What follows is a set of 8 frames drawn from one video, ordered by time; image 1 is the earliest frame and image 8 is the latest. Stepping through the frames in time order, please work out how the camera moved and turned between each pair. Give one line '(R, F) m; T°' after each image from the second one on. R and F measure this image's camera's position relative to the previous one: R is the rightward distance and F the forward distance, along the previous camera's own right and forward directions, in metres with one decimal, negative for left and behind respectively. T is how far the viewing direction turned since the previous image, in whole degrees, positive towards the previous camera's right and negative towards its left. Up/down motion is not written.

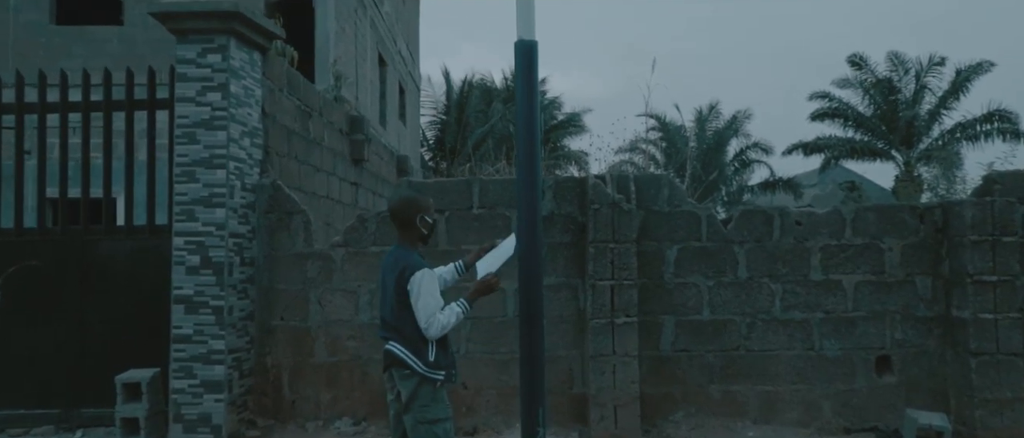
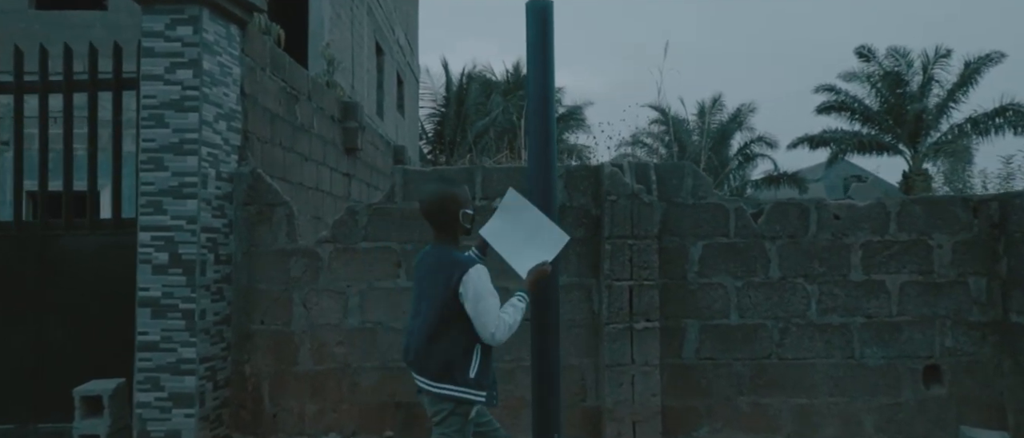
(0.0, +0.6) m; 0°
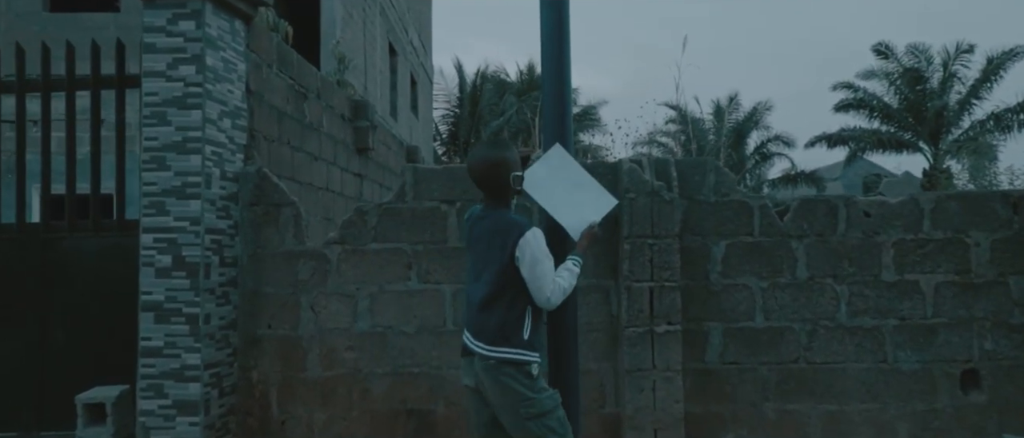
(0.0, +0.2) m; -1°
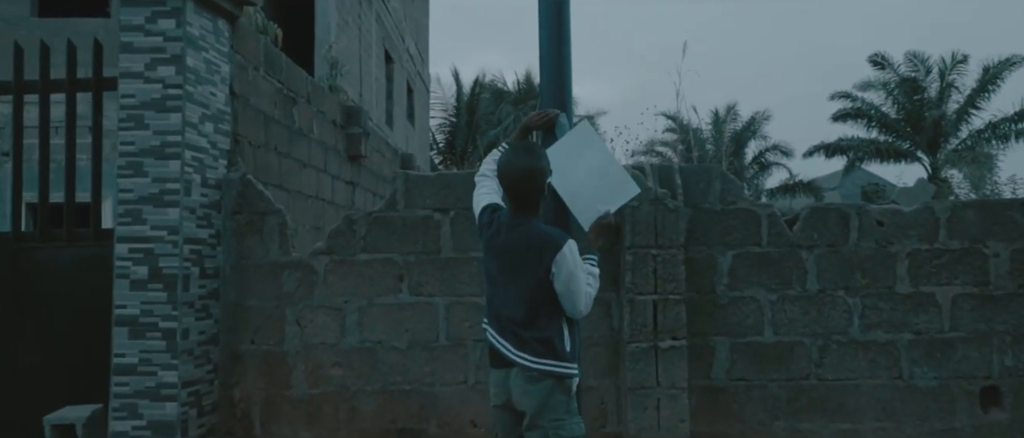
(0.0, +0.2) m; 0°
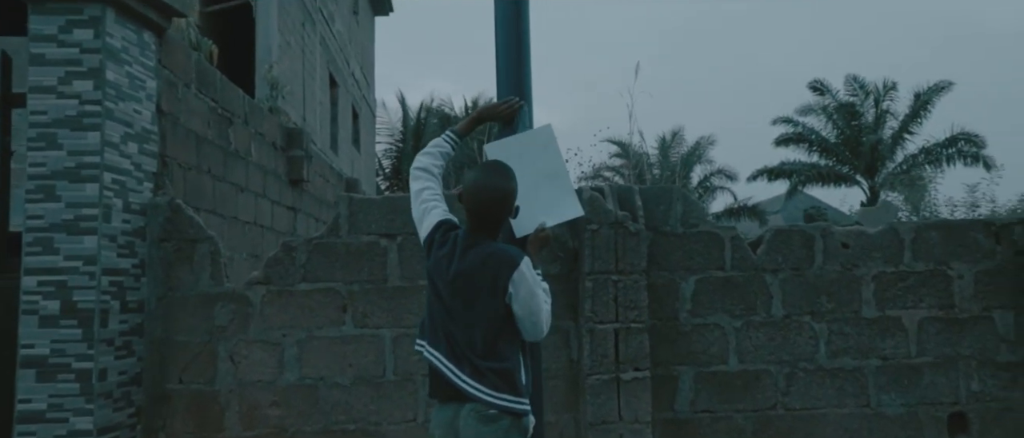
(0.0, +0.3) m; +4°
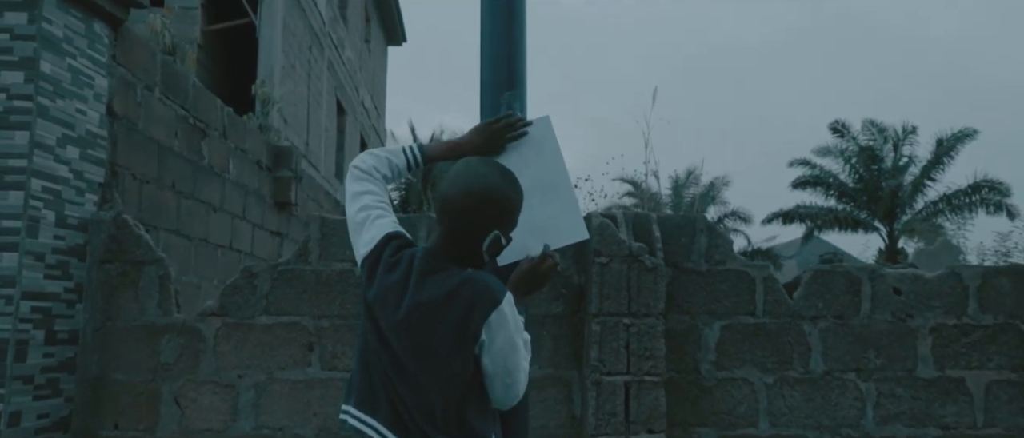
(+0.1, +0.6) m; -1°
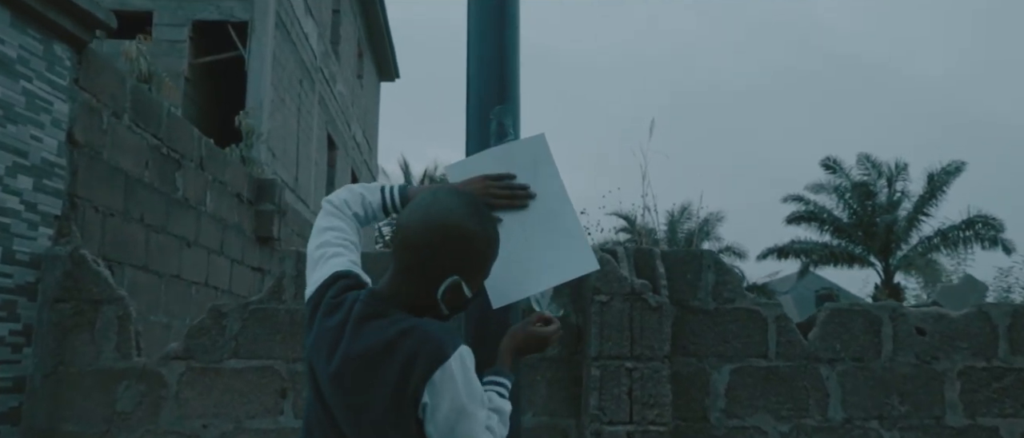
(0.0, +0.3) m; 0°
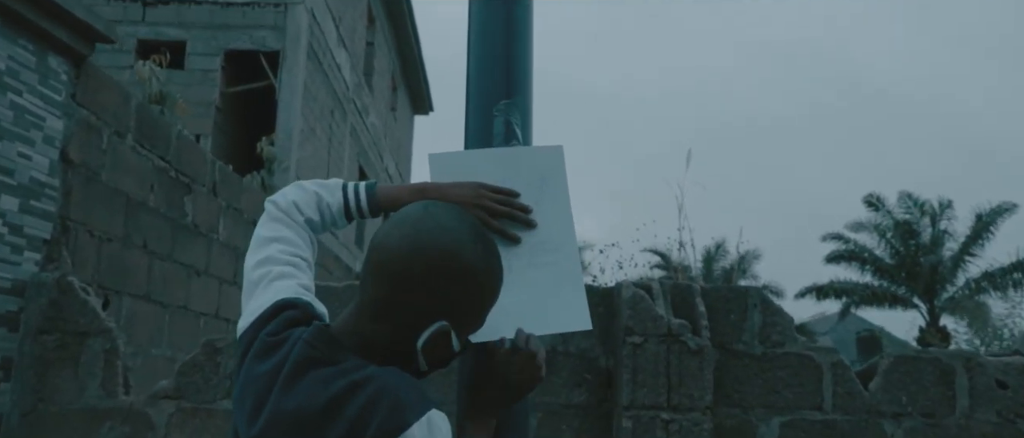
(0.0, +0.3) m; -2°
